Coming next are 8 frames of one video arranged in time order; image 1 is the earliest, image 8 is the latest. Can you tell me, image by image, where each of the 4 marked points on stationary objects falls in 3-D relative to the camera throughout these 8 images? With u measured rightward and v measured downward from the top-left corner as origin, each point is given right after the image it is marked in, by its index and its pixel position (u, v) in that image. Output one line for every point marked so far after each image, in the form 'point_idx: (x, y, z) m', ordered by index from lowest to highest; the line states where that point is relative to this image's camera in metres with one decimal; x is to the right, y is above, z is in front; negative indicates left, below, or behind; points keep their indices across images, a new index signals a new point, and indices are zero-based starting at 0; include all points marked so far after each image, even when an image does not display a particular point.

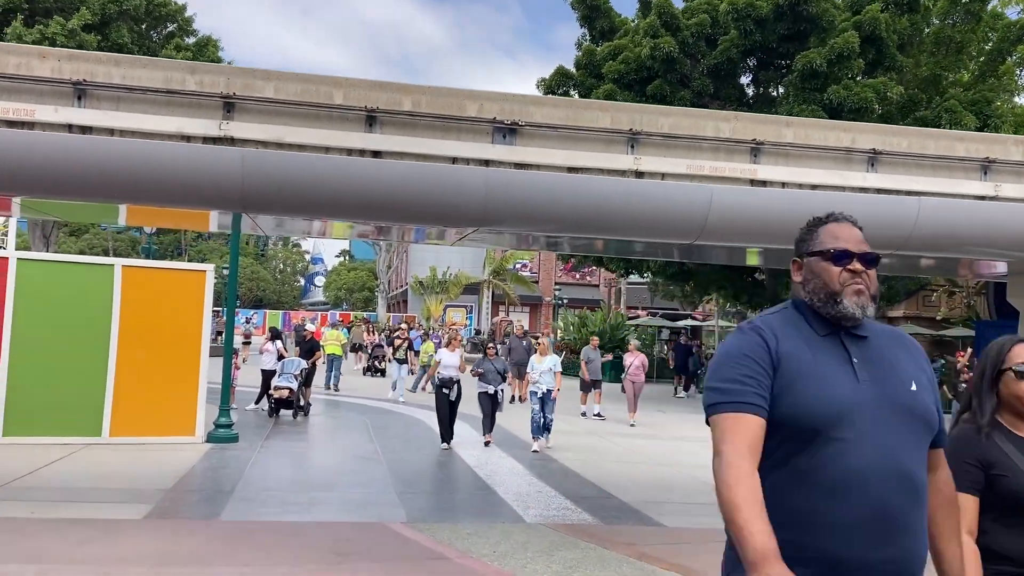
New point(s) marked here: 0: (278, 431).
0: (-3.3, -2.1, +13.5) m
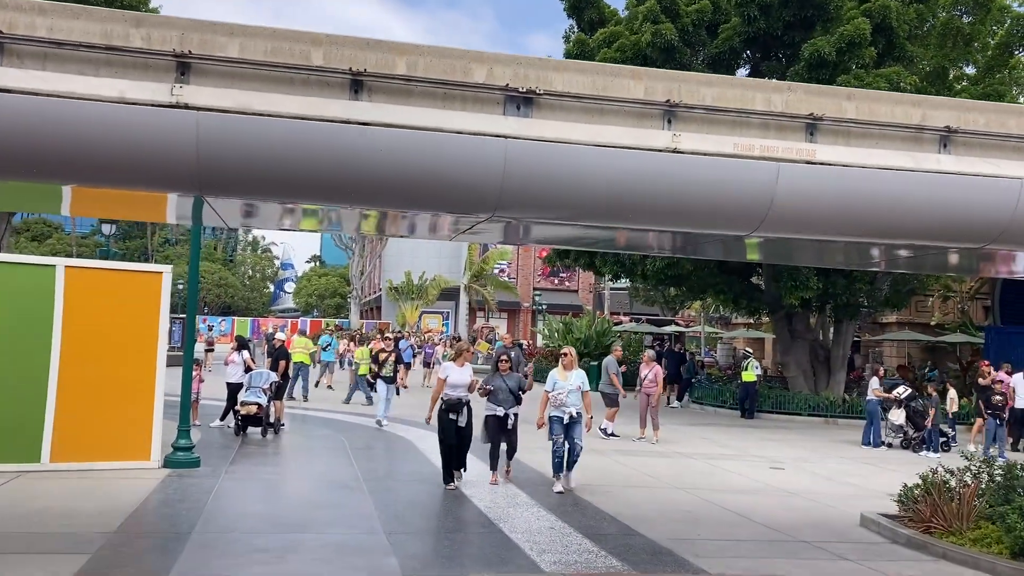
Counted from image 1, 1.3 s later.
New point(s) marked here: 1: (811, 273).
0: (-3.4, -2.1, +12.1) m
1: (+5.9, +0.3, +18.5) m
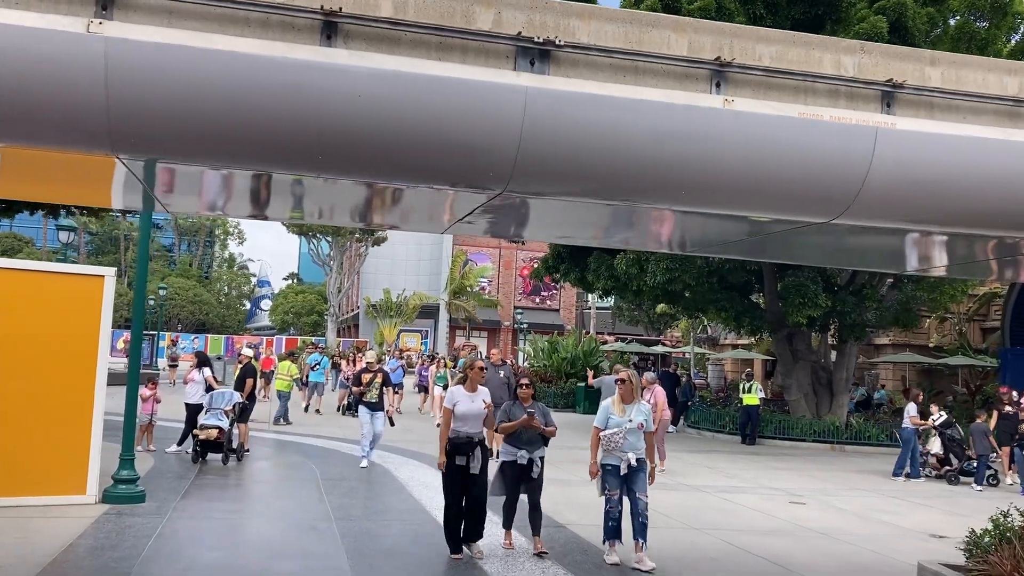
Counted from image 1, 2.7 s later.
0: (-3.5, -2.2, +10.7) m
1: (+5.7, 0.0, +17.3) m
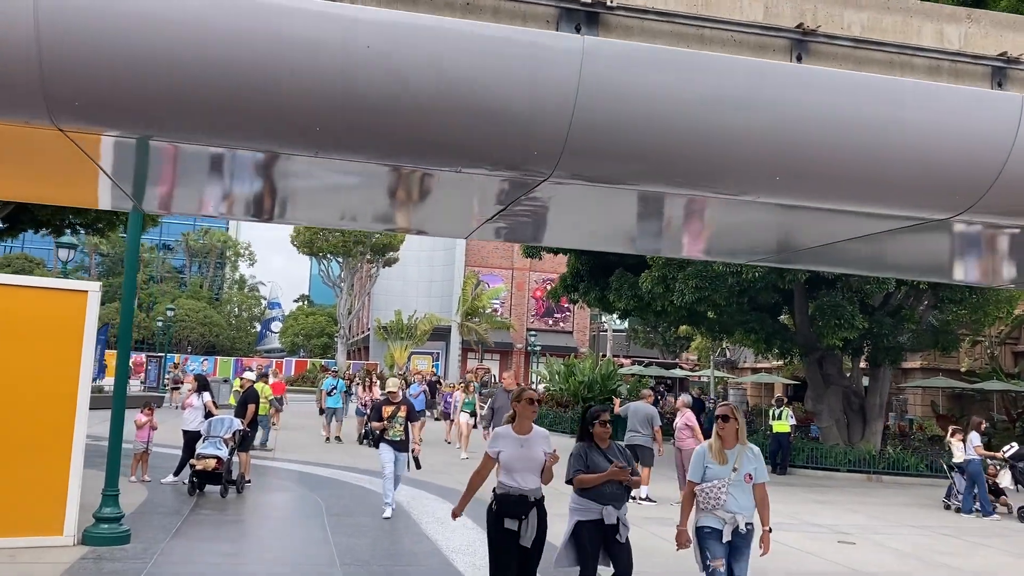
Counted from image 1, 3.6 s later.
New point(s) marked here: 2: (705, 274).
0: (-3.3, -2.4, +9.8) m
1: (+6.0, -0.4, +16.4) m
2: (+3.1, +0.2, +15.1) m
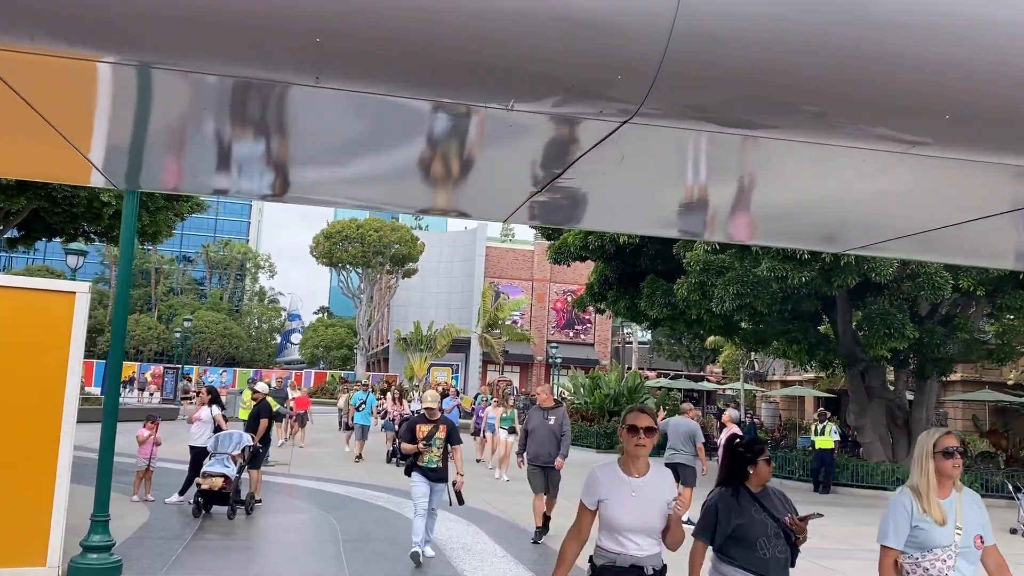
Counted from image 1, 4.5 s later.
0: (-3.0, -2.4, +9.0) m
1: (+6.4, -0.5, +15.4) m
2: (+3.5, +0.1, +14.2) m
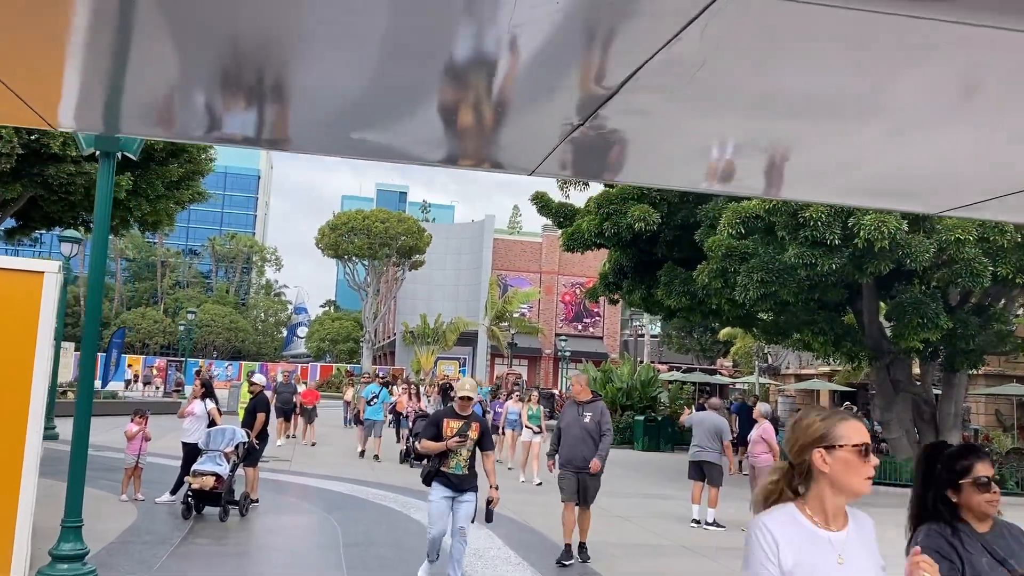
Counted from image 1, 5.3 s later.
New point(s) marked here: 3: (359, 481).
0: (-2.8, -2.3, +8.3) m
1: (+6.6, -0.3, +14.6) m
2: (+3.7, +0.3, +13.4) m
3: (-2.2, -2.8, +13.6) m
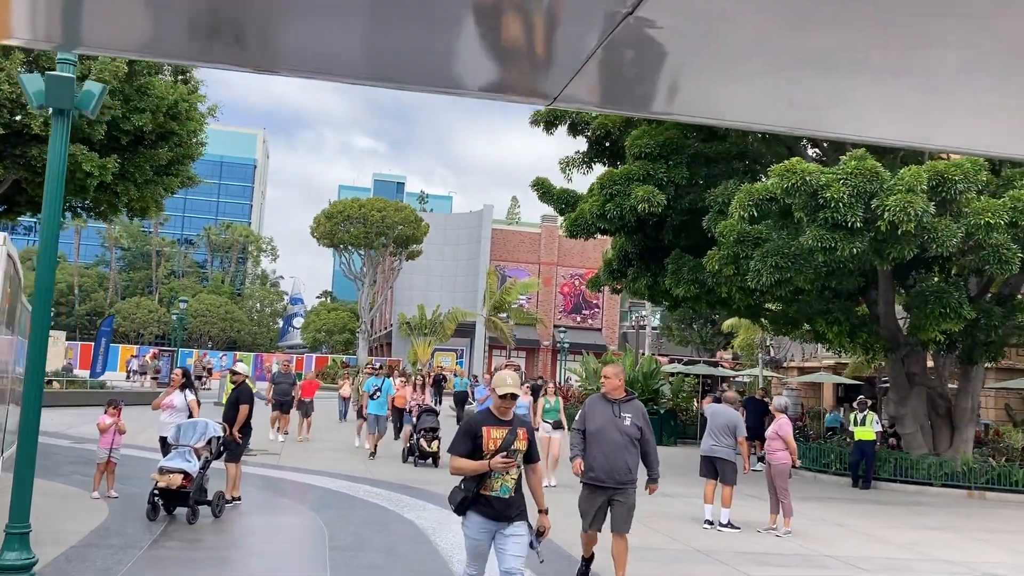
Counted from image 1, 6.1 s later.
0: (-2.8, -2.1, +7.5) m
1: (+6.6, -0.1, +13.9) m
2: (+3.7, +0.5, +12.7) m
3: (-2.2, -2.6, +12.9) m
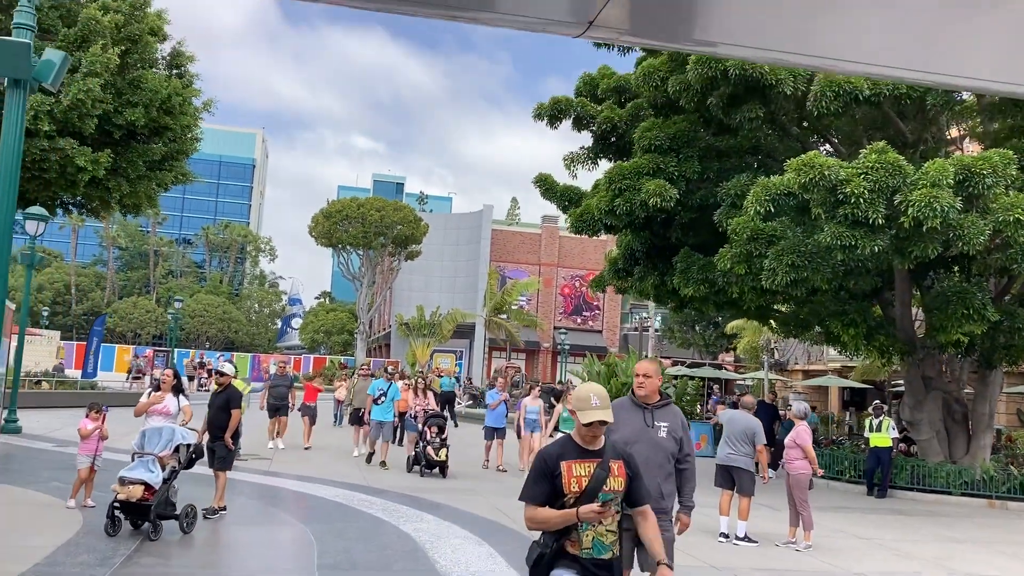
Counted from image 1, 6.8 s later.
0: (-2.8, -2.1, +6.9) m
1: (+6.6, -0.1, +13.3) m
2: (+3.8, +0.5, +12.1) m
3: (-2.2, -2.5, +12.3) m
